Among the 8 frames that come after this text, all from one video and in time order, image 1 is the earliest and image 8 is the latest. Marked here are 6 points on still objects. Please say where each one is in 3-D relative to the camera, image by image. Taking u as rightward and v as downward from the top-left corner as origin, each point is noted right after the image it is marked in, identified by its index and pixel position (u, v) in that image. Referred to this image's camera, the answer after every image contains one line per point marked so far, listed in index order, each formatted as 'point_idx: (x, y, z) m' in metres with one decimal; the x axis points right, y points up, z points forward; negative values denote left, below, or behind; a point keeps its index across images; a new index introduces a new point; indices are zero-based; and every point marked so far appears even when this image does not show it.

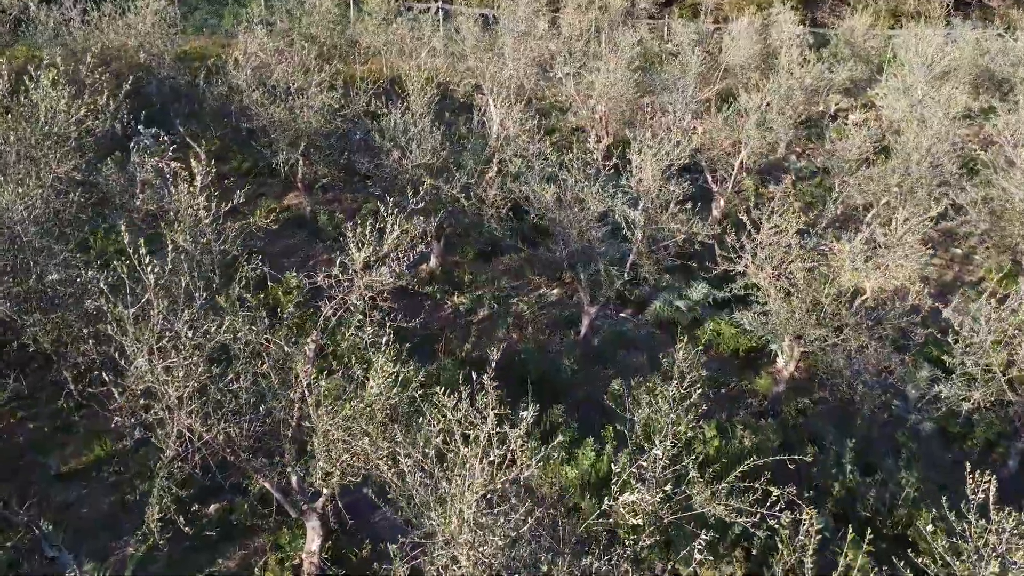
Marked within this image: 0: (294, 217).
0: (-4.8, +1.6, +16.9) m
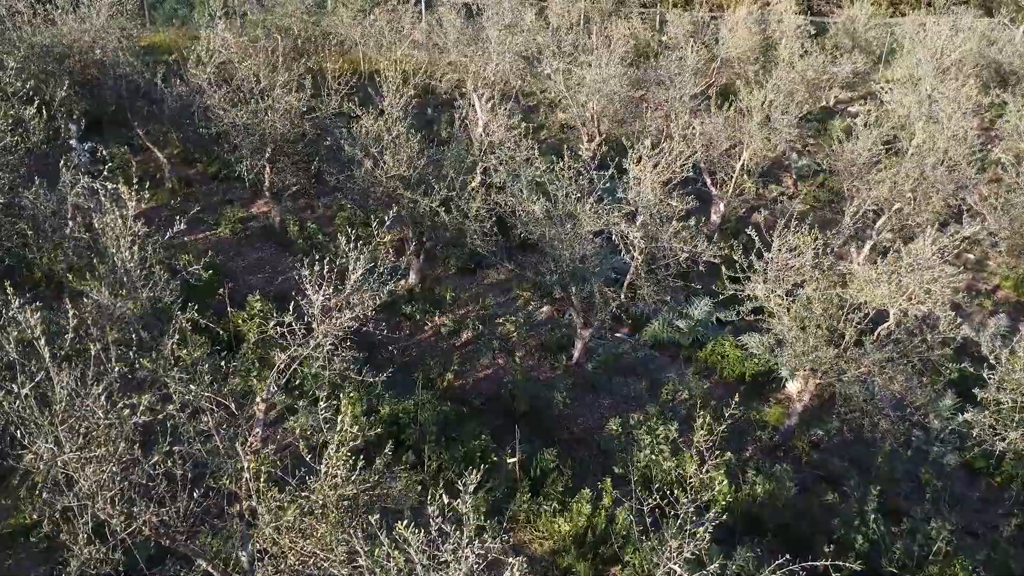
0: (-5.1, +1.2, +15.6) m
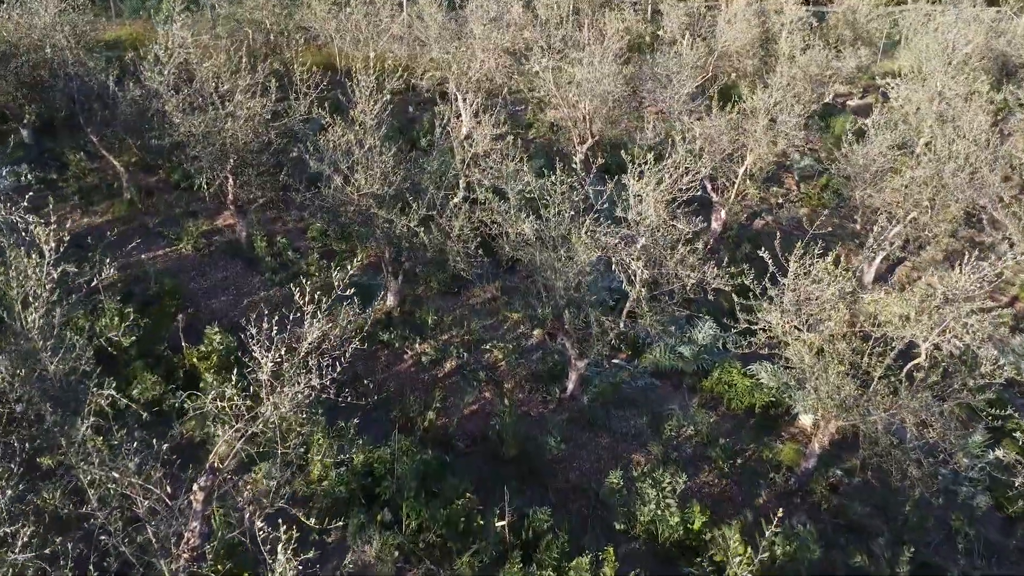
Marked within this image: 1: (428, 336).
0: (-5.4, +0.8, +14.4) m
1: (-1.4, -0.8, +12.5) m
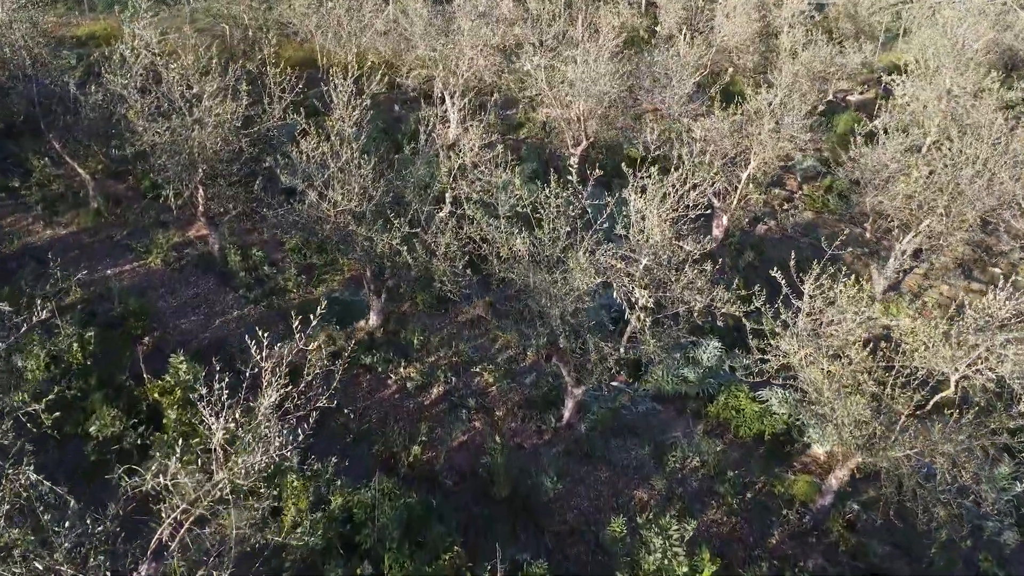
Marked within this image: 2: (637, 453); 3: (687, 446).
0: (-5.5, +0.5, +13.5) m
1: (-1.5, -1.1, +11.7) m
2: (+1.7, -2.3, +10.6) m
3: (+2.4, -2.2, +10.6) m
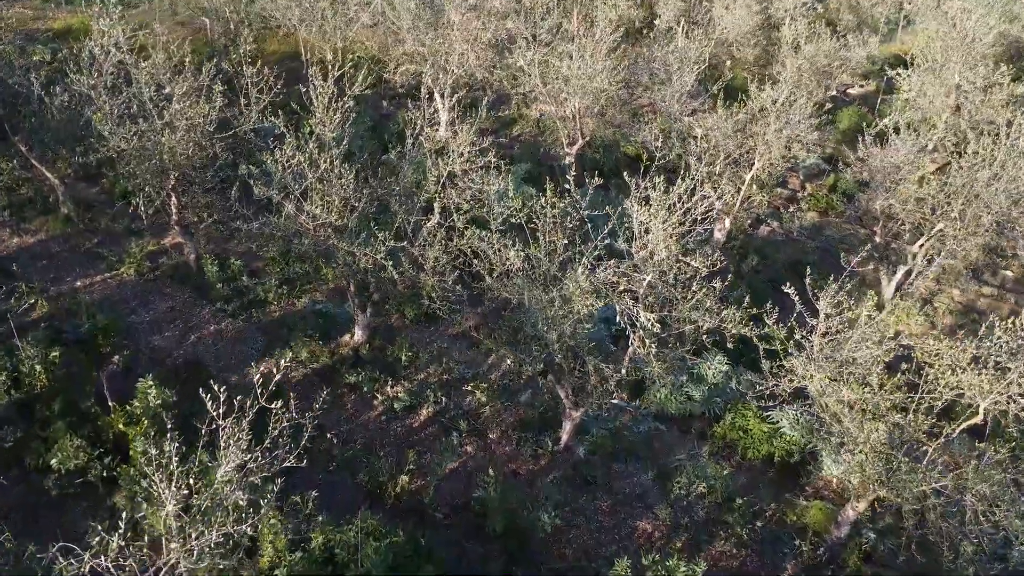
0: (-5.6, +0.3, +12.7) m
1: (-1.6, -1.3, +11.0) m
2: (+1.7, -2.5, +10.0) m
3: (+2.4, -2.4, +10.0) m
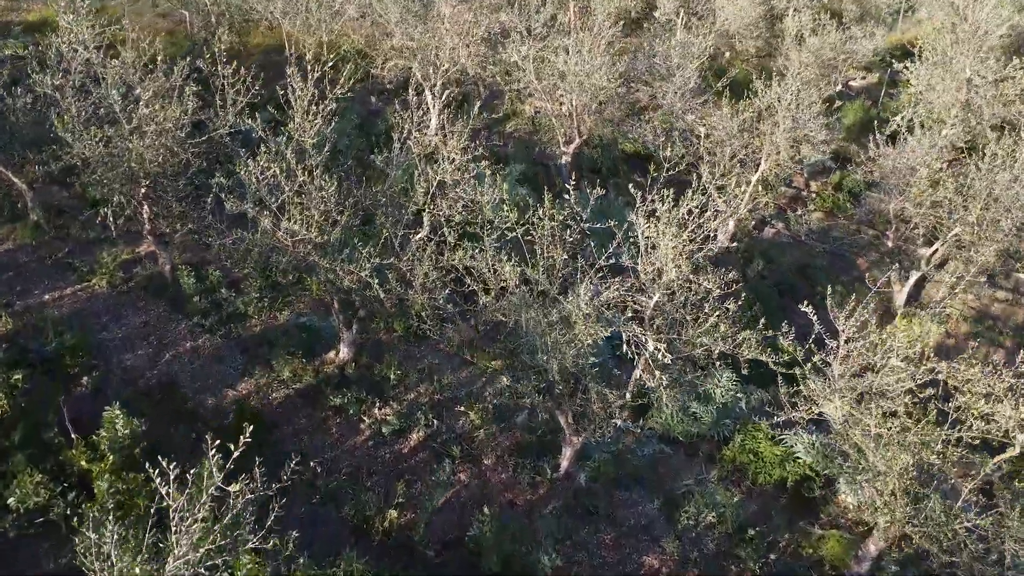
0: (-5.7, +0.1, +12.0) m
1: (-1.7, -1.5, +10.3) m
2: (+1.6, -2.7, +9.3) m
3: (+2.3, -2.6, +9.4) m
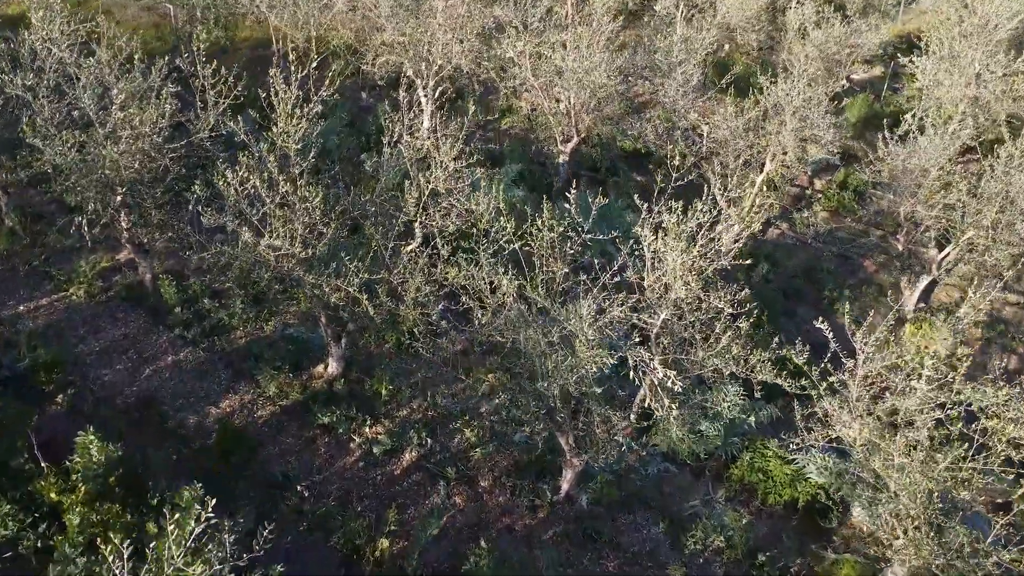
0: (-5.8, 0.0, +11.5) m
1: (-1.7, -1.6, +9.9) m
2: (+1.6, -2.9, +8.9) m
3: (+2.3, -2.8, +8.9) m
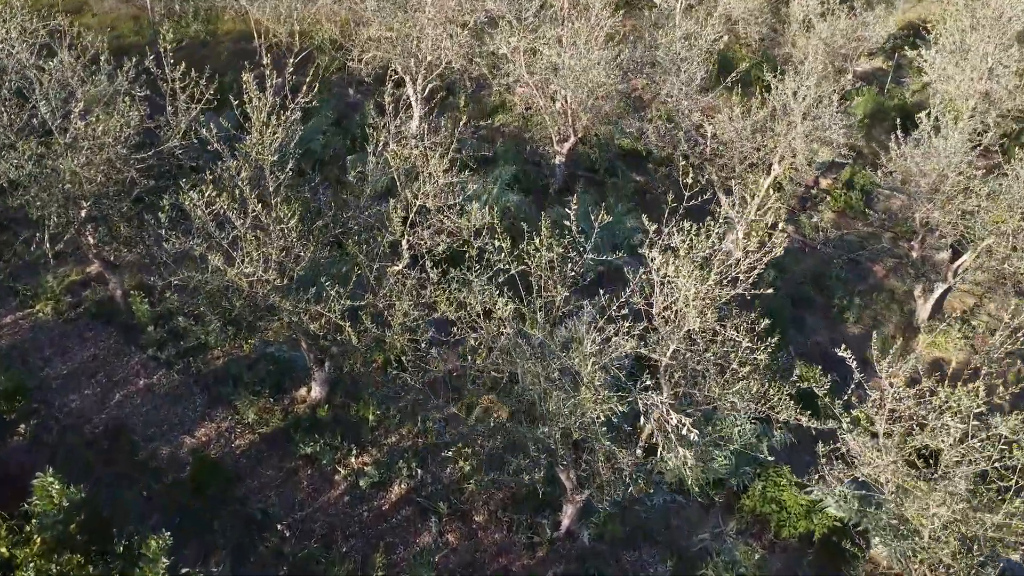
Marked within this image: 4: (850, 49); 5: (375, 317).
0: (-5.8, -0.2, +10.8) m
1: (-1.7, -1.9, +9.2) m
2: (+1.6, -3.1, +8.3) m
3: (+2.3, -3.0, +8.3) m
4: (+7.4, +5.2, +16.5) m
5: (-1.4, -0.3, +8.0) m
